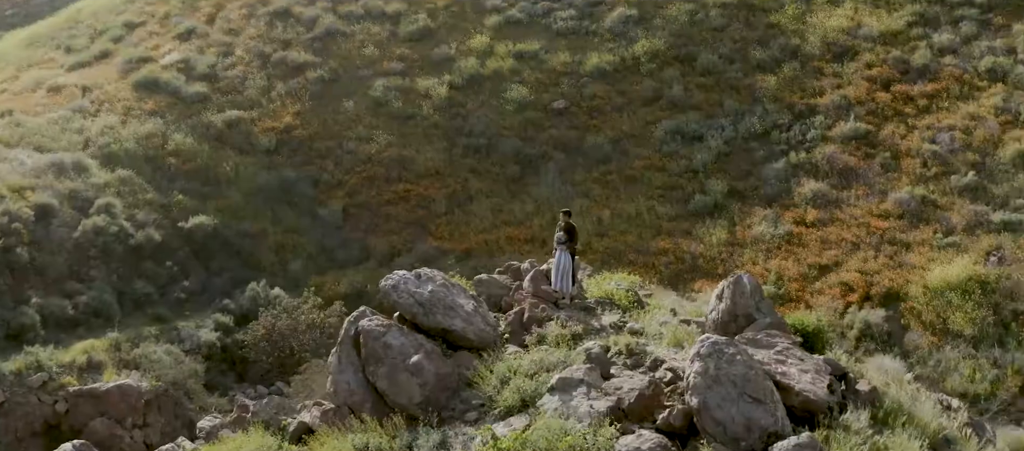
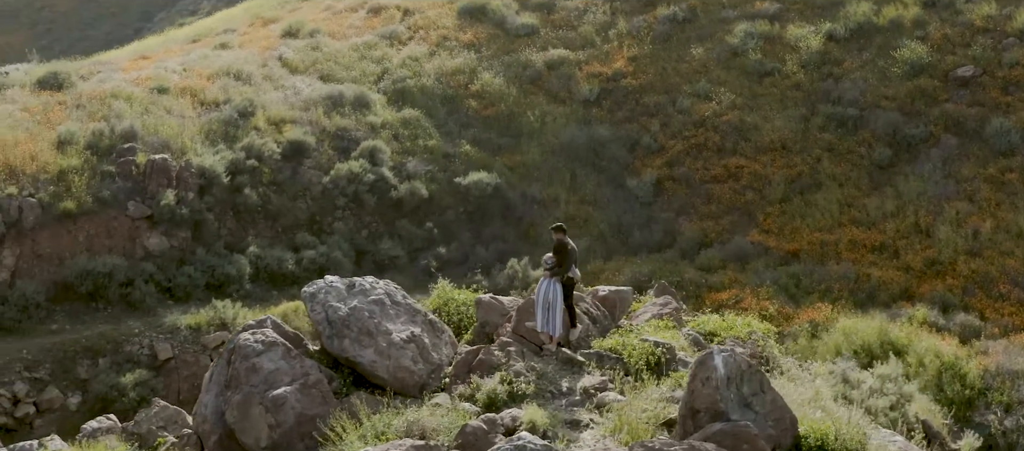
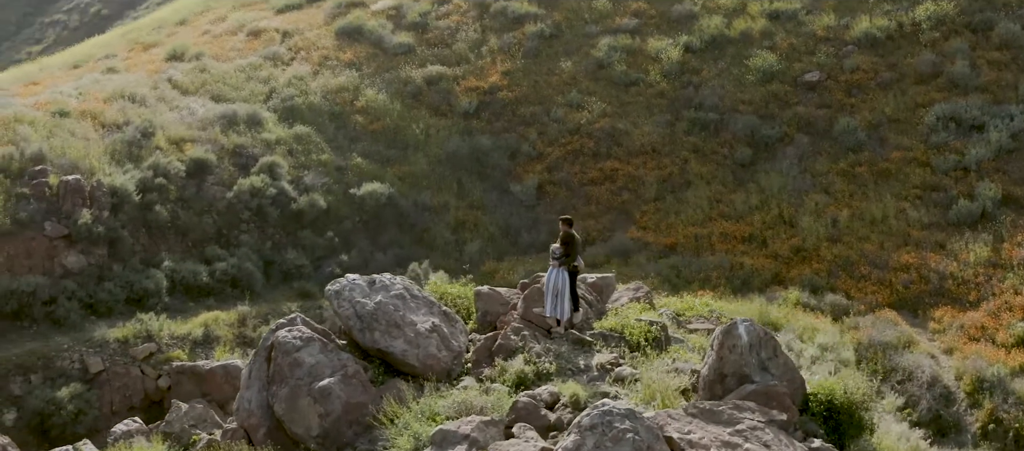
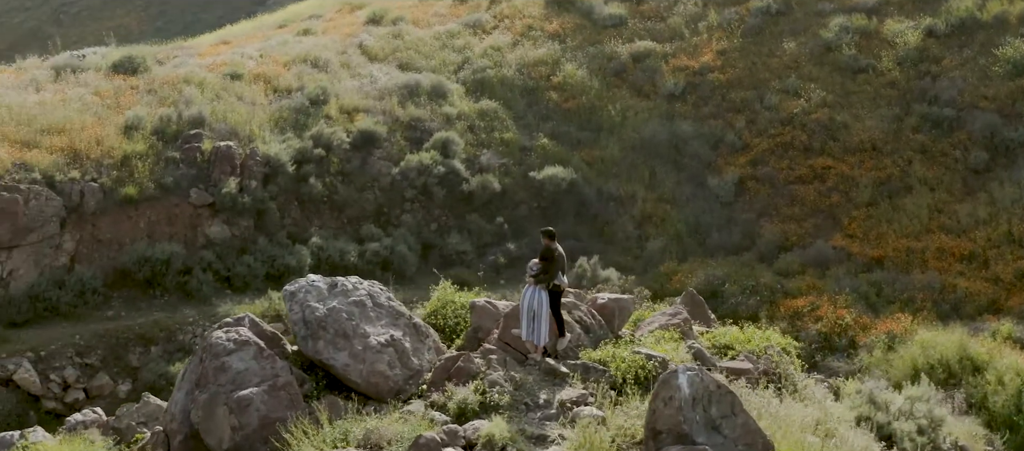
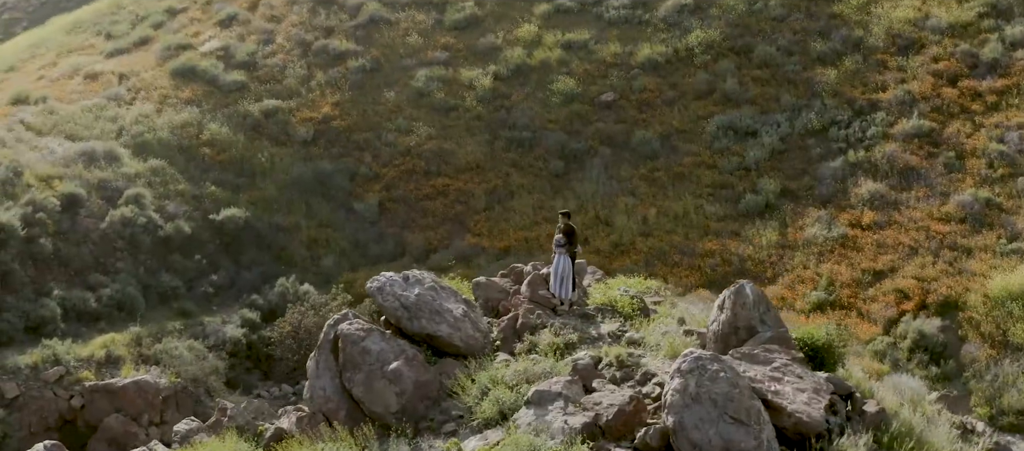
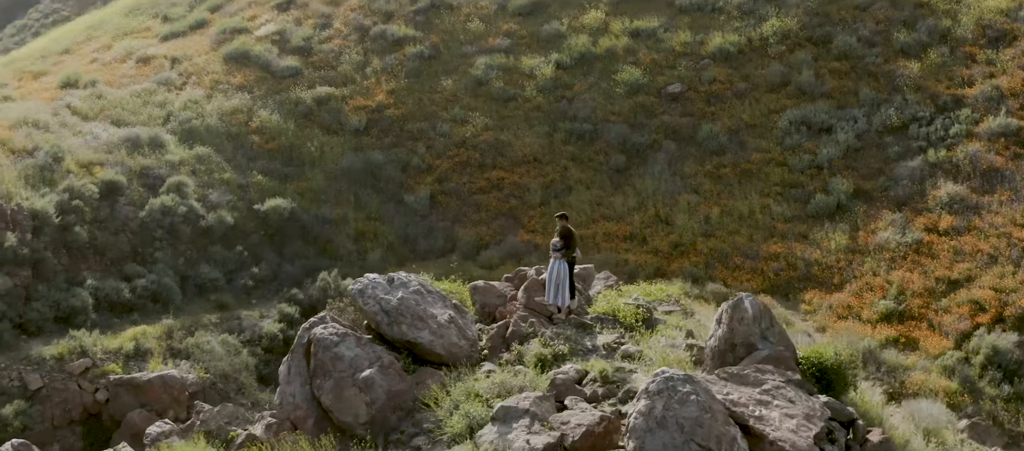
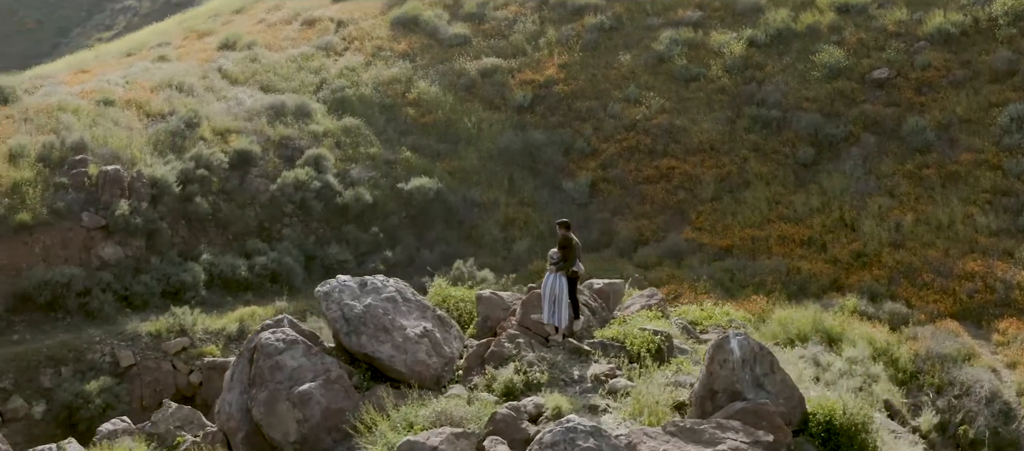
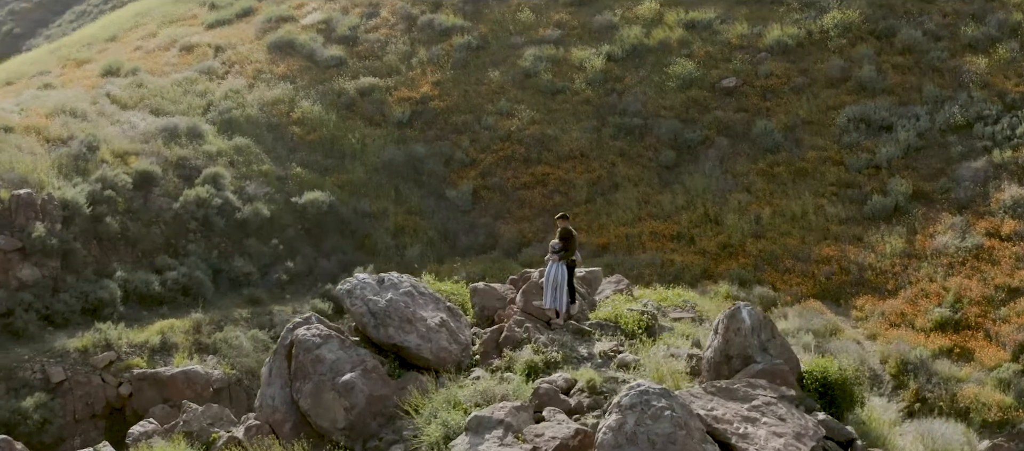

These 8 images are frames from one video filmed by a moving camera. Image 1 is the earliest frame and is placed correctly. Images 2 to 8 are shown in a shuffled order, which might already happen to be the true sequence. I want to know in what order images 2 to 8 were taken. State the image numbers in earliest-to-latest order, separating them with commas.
5, 6, 8, 3, 7, 2, 4
